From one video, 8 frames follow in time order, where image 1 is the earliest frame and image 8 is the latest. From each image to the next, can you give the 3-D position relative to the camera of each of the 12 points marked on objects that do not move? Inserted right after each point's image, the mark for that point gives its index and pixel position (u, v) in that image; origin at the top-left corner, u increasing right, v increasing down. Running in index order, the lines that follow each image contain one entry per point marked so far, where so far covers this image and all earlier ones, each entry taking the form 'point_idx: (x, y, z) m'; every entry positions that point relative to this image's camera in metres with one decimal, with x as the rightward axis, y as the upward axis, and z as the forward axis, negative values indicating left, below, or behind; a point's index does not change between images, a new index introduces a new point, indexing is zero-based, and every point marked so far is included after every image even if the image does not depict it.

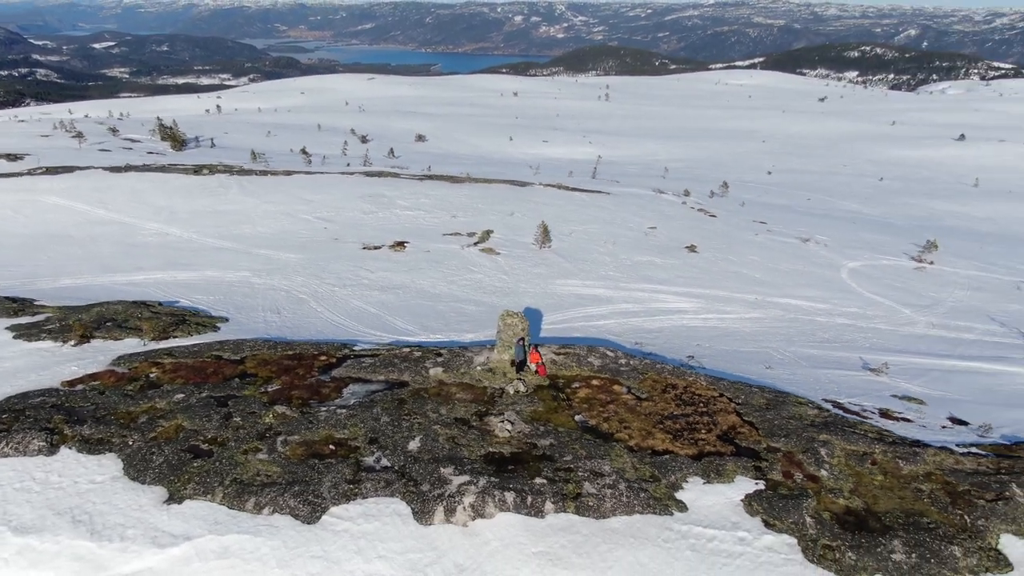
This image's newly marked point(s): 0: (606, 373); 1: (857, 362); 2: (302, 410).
0: (+1.7, -1.5, +13.6) m
1: (+7.7, -1.6, +17.3) m
2: (-3.3, -1.9, +12.3) m
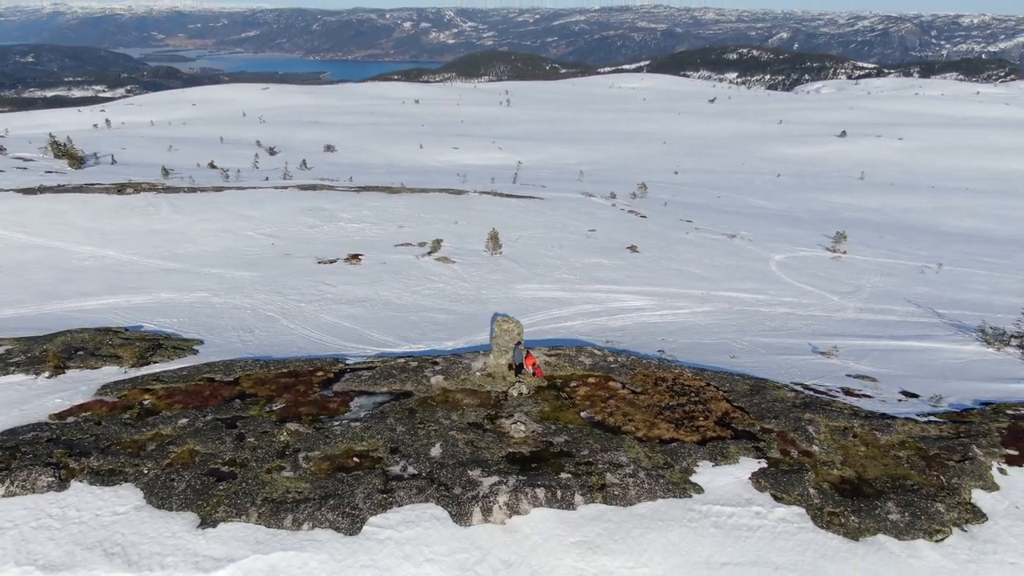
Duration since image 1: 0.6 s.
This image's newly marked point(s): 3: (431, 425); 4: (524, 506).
0: (+1.6, -1.5, +14.3) m
1: (+7.1, -1.4, +18.7) m
2: (-3.1, -2.2, +12.4) m
3: (-1.2, -2.2, +12.5) m
4: (+0.2, -3.0, +10.8) m
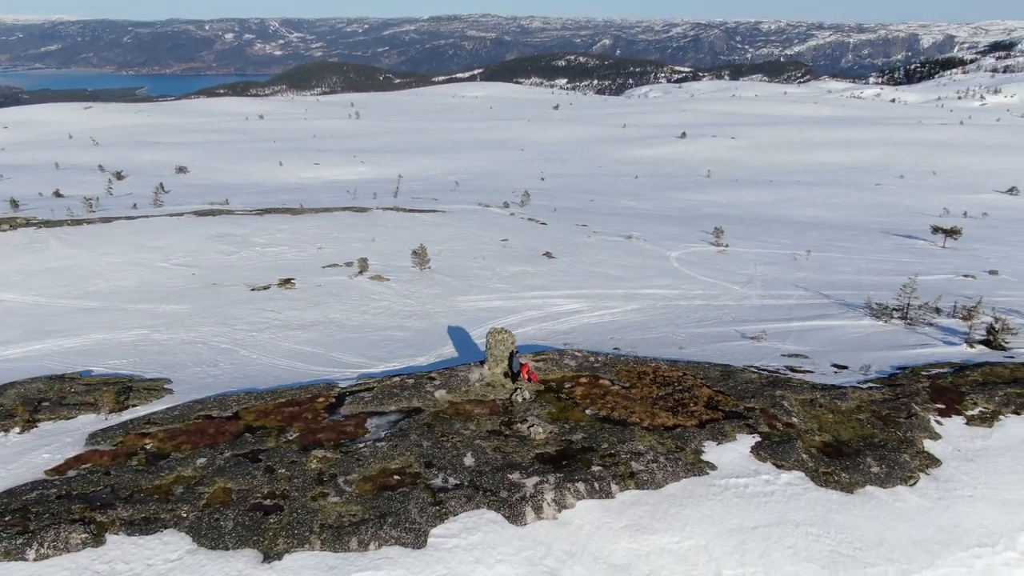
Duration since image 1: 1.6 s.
0: (+1.5, -1.6, +15.4) m
1: (+6.0, -1.2, +20.8) m
2: (-2.7, -2.6, +12.6) m
3: (-0.9, -2.5, +13.0) m
4: (+0.9, -3.1, +11.6) m
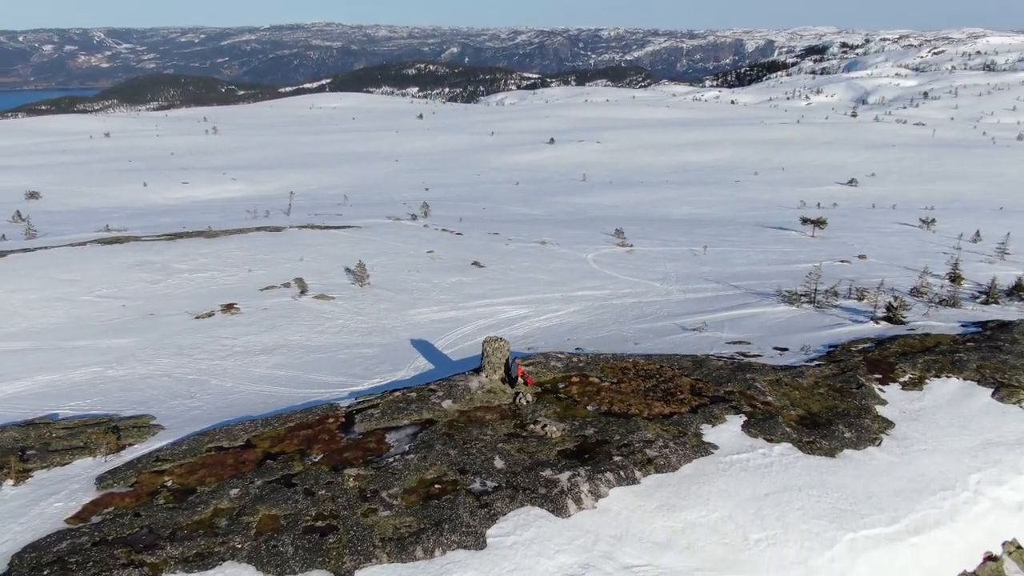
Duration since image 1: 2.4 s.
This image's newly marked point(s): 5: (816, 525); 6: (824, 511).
0: (+1.3, -1.7, +16.4) m
1: (+4.8, -1.1, +22.5) m
2: (-2.3, -2.9, +12.9) m
3: (-0.6, -2.7, +13.6) m
4: (+1.5, -3.2, +12.6) m
5: (+4.9, -3.7, +12.4) m
6: (+5.1, -3.6, +12.7) m
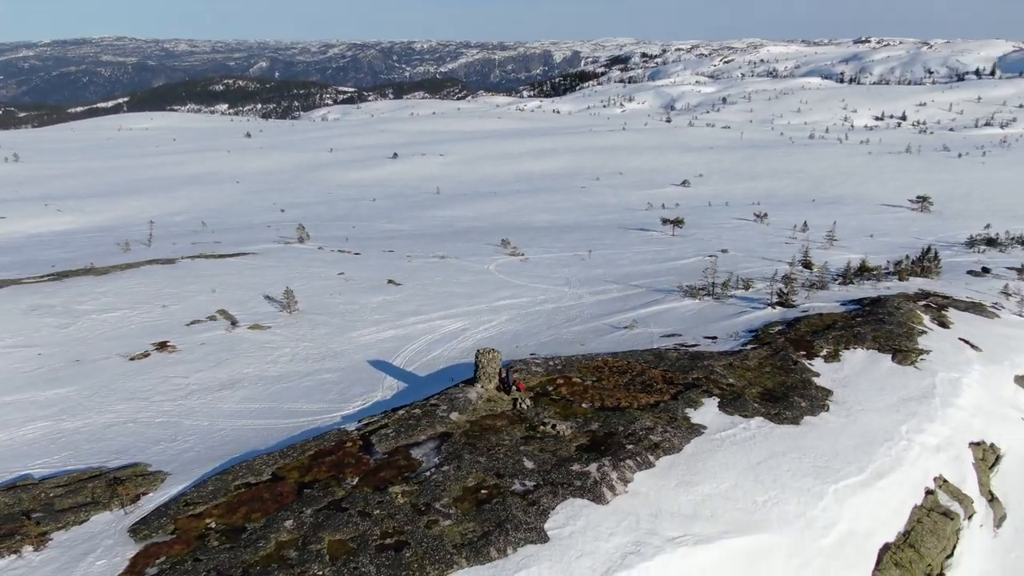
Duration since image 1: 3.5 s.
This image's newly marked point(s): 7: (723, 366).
0: (+1.0, -1.9, +17.6) m
1: (+3.0, -1.2, +24.3) m
2: (-1.7, -3.3, +13.4) m
3: (-0.2, -2.9, +14.5) m
4: (+2.1, -3.3, +13.9) m
5: (+5.4, -3.6, +14.5) m
6: (+5.6, -3.4, +14.8) m
7: (+4.9, -1.8, +18.3) m
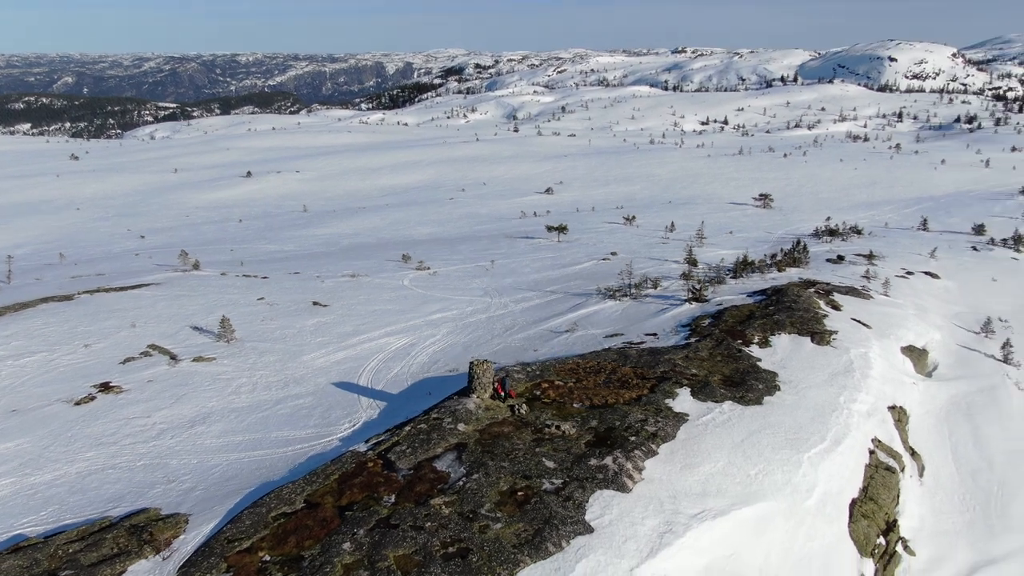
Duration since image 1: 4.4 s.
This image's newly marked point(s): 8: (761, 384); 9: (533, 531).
0: (+0.6, -2.1, +18.6) m
1: (+1.2, -1.4, +25.5) m
2: (-1.1, -3.6, +13.9) m
3: (+0.1, -3.2, +15.3) m
4: (+2.5, -3.4, +15.2) m
5: (+5.7, -3.4, +16.4) m
6: (+5.7, -3.3, +16.7) m
7: (+4.3, -1.8, +20.0) m
8: (+6.0, -2.3, +19.0) m
9: (+0.3, -4.0, +13.0) m
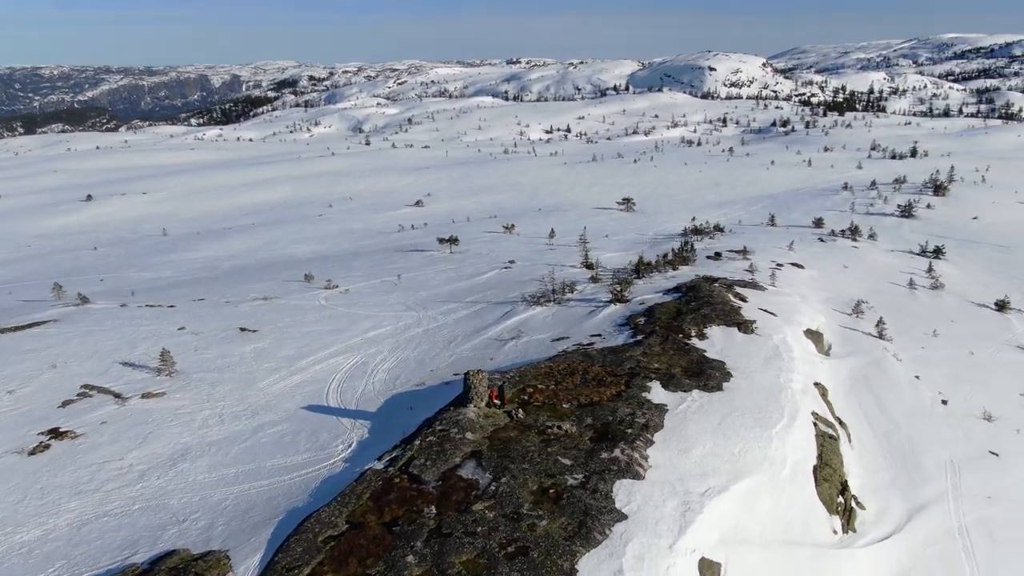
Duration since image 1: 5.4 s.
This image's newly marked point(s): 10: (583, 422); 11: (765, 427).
0: (+0.2, -2.4, +19.4) m
1: (-0.6, -1.7, +26.4) m
2: (-0.5, -3.9, +14.6) m
3: (+0.4, -3.4, +16.1) m
4: (+2.8, -3.5, +16.4) m
5: (+5.7, -3.3, +18.2) m
6: (+5.7, -3.2, +18.6) m
7: (+3.5, -1.8, +21.6) m
8: (+5.4, -2.2, +20.9) m
9: (+1.1, -4.2, +13.9) m
10: (+1.6, -3.0, +17.6) m
11: (+5.9, -3.3, +18.5) m
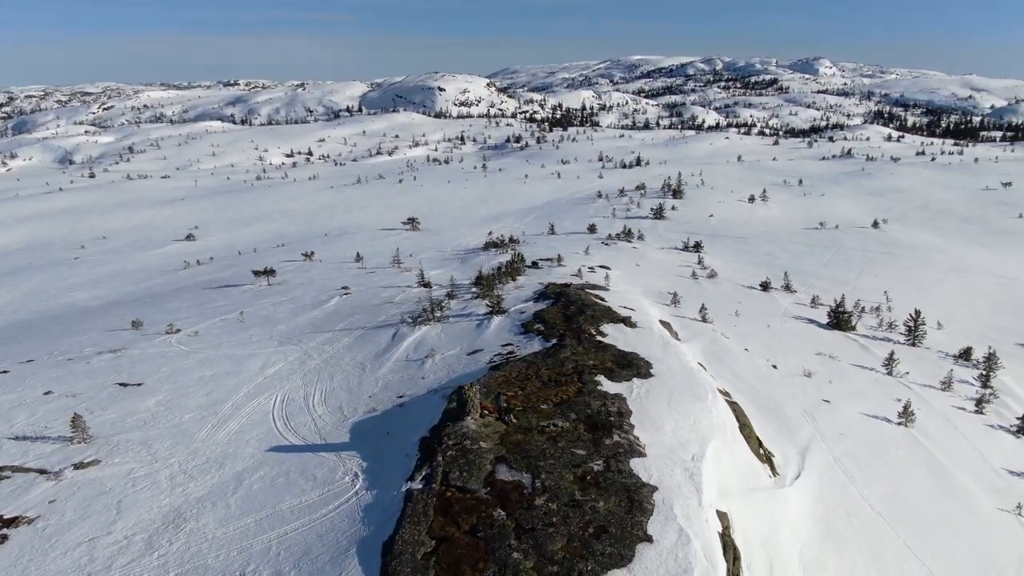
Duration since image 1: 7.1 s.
0: (-0.6, -2.8, +20.9) m
1: (-3.7, -2.5, +27.1) m
2: (+0.5, -4.2, +16.0) m
3: (+0.8, -3.7, +17.8) m
4: (+2.9, -3.5, +18.9) m
5: (+5.1, -3.2, +21.5) m
6: (+4.9, -3.1, +21.8) m
7: (+1.8, -2.1, +24.0) m
8: (+3.8, -2.3, +24.0) m
9: (+2.3, -4.3, +15.9) m
10: (+1.4, -3.2, +19.5) m
11: (+5.2, -3.1, +21.9) m
